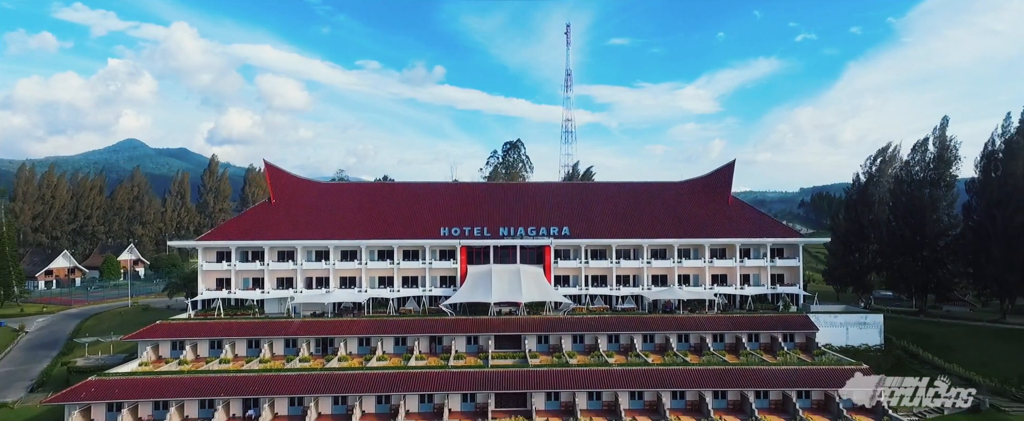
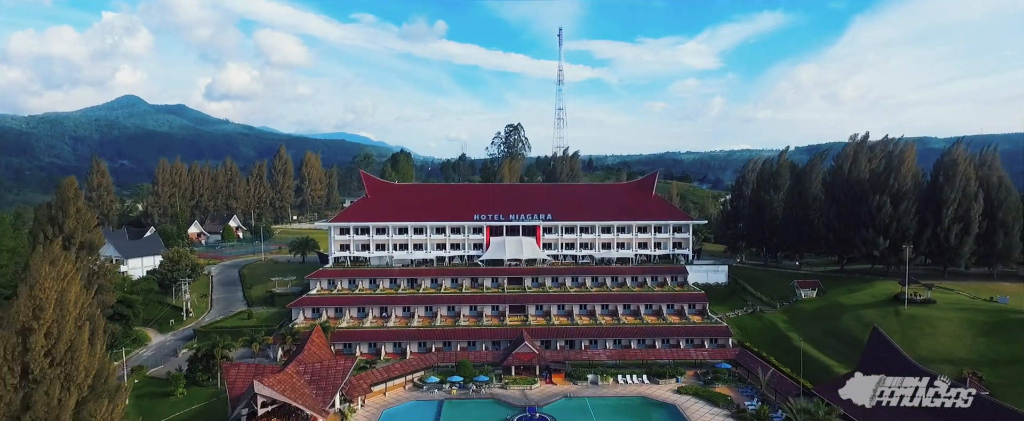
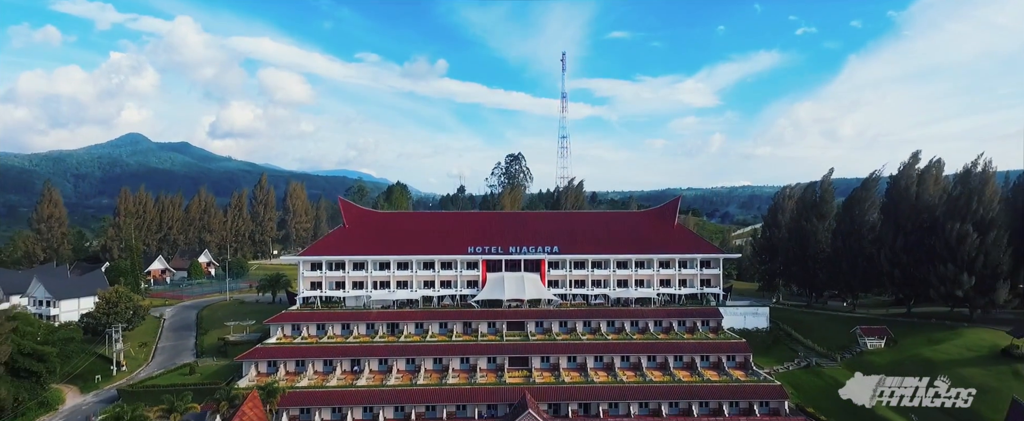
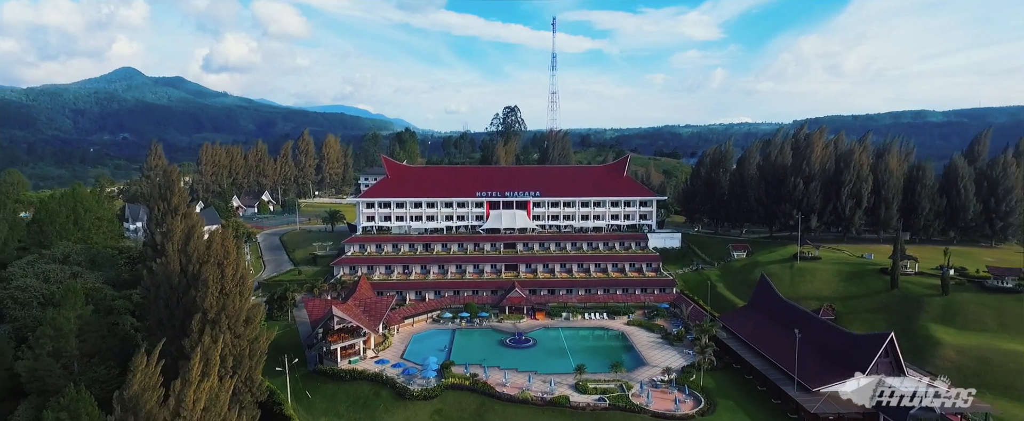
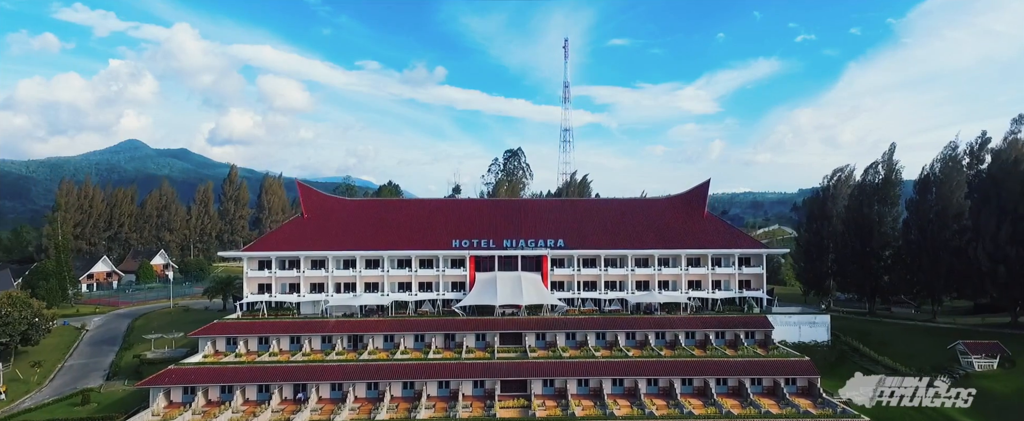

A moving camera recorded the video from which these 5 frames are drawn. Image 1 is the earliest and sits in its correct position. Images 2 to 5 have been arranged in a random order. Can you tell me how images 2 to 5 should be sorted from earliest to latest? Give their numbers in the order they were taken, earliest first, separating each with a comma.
5, 3, 2, 4
